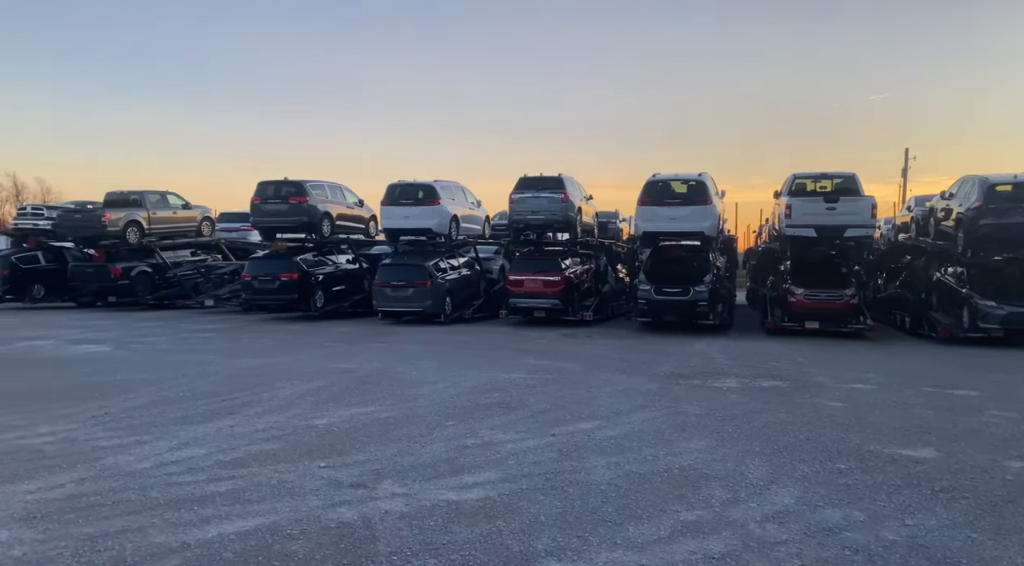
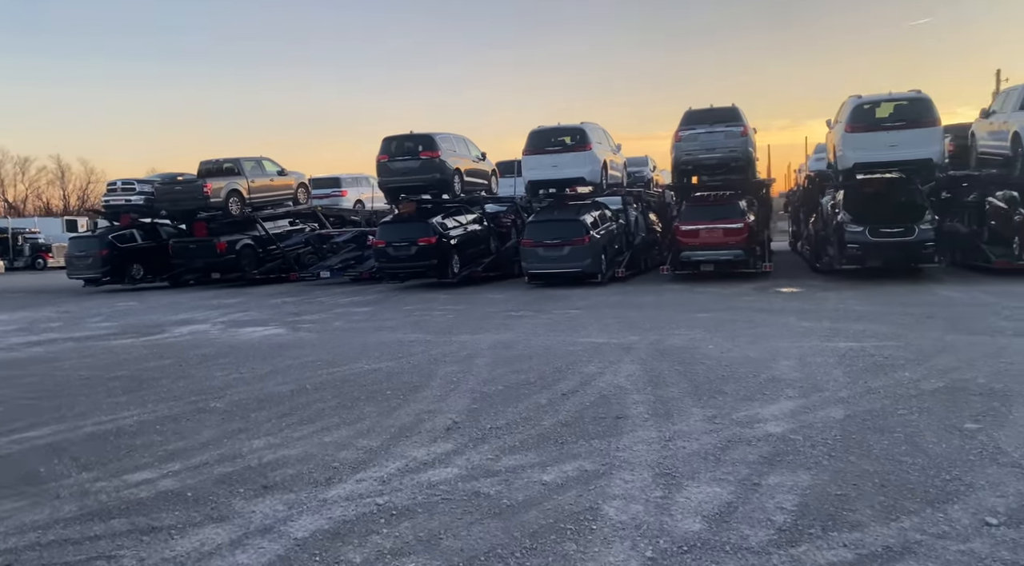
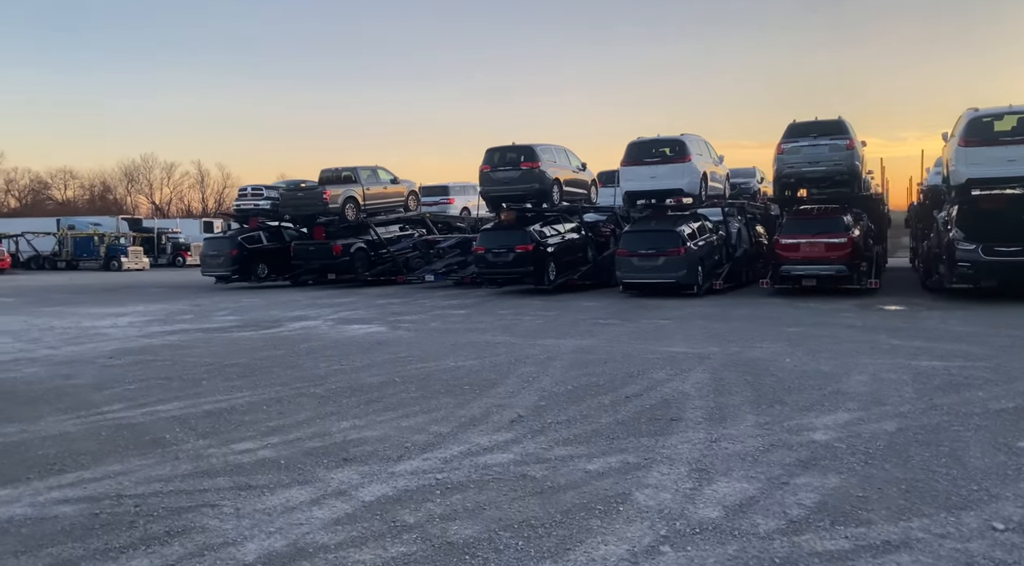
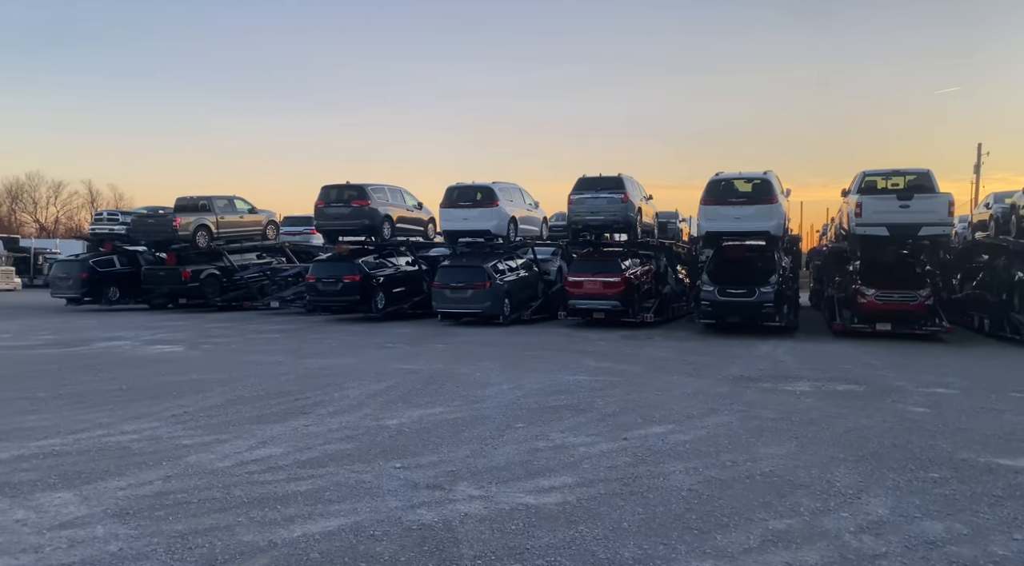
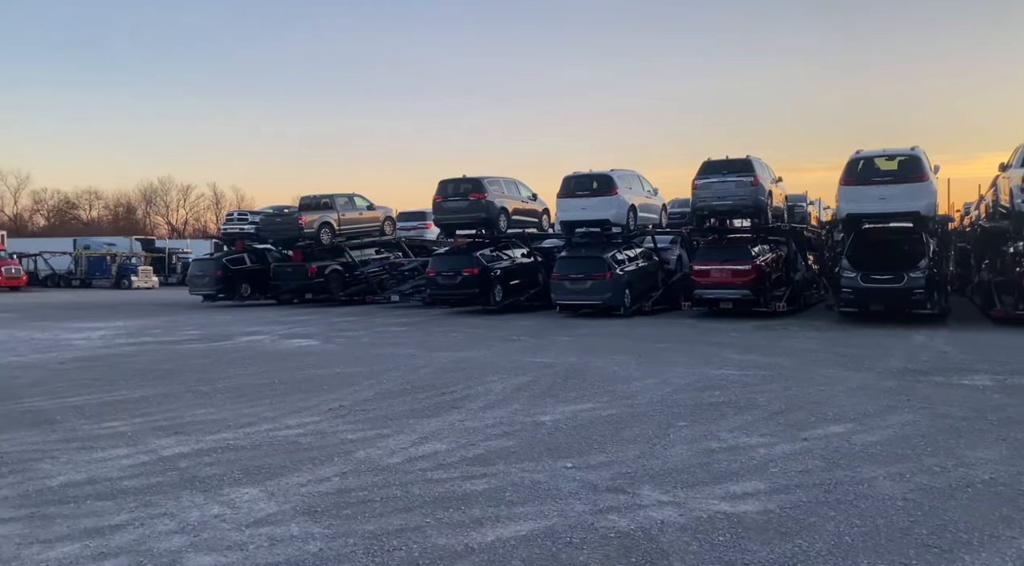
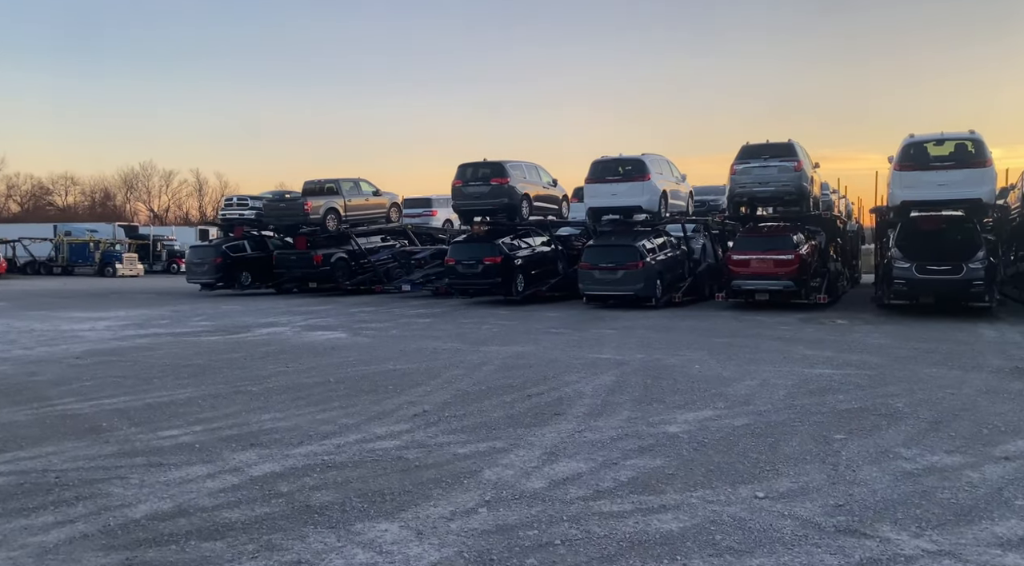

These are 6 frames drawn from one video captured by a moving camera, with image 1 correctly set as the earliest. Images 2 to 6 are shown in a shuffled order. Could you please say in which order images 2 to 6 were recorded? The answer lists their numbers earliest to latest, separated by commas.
4, 5, 6, 3, 2
